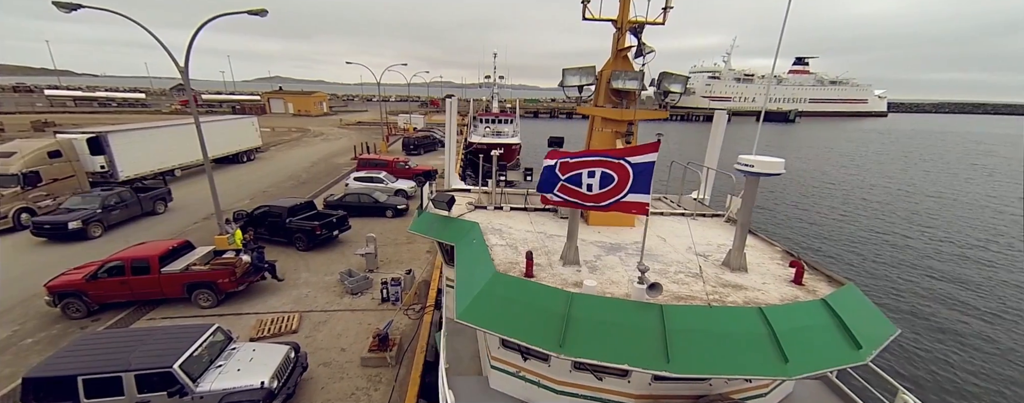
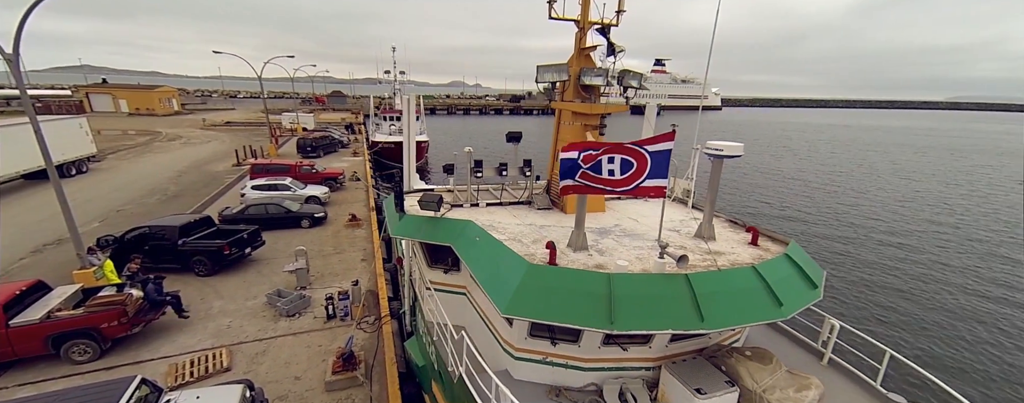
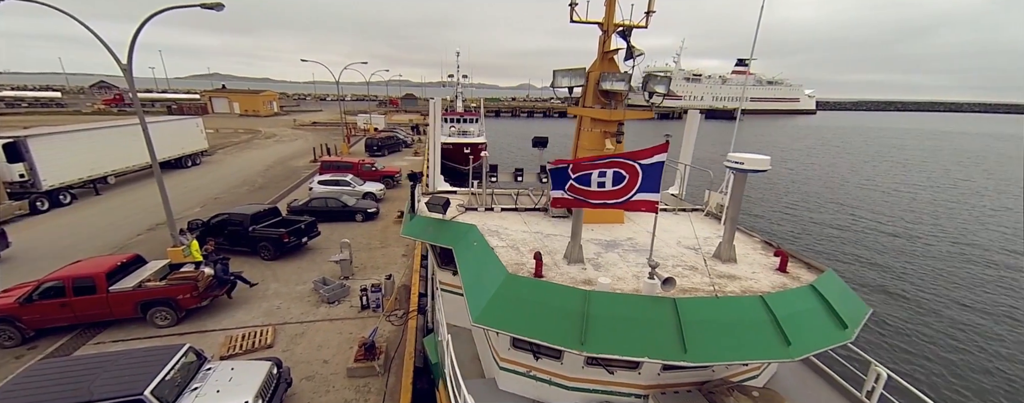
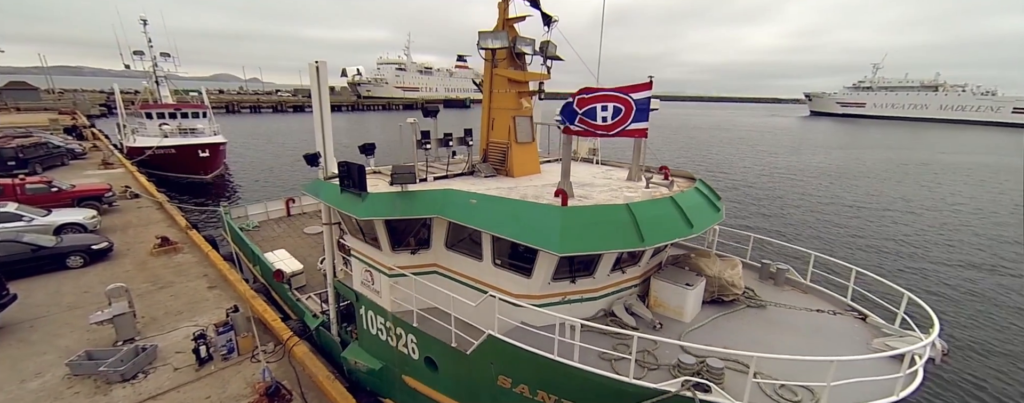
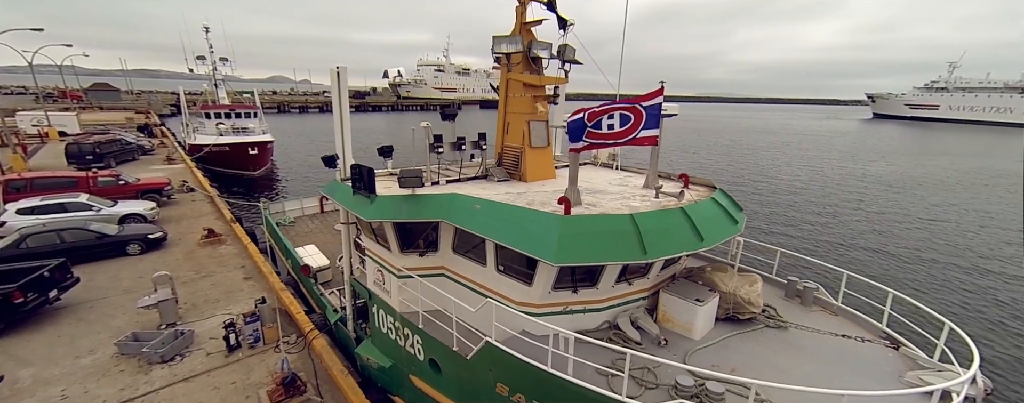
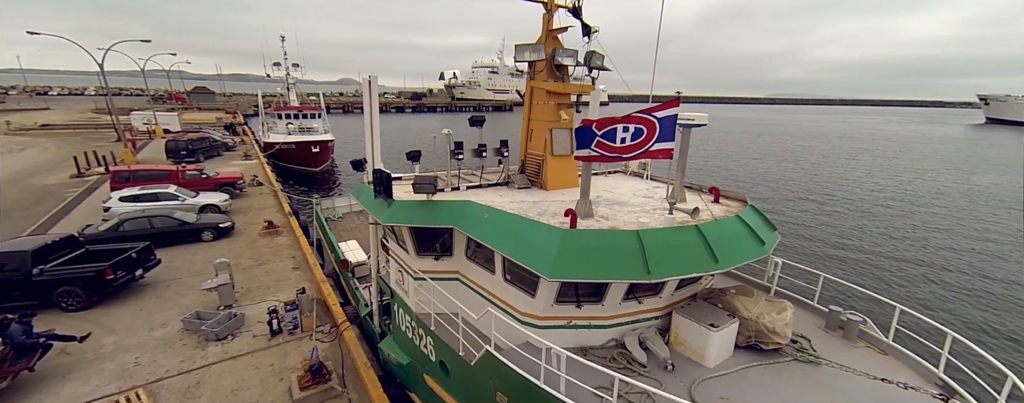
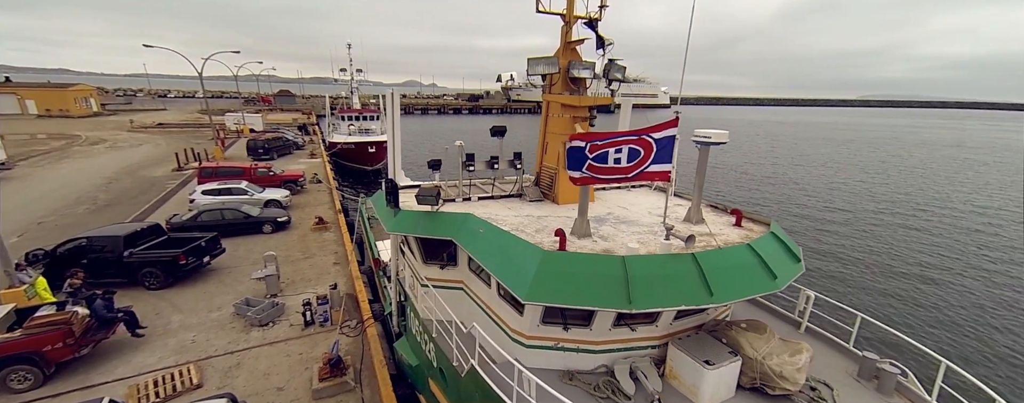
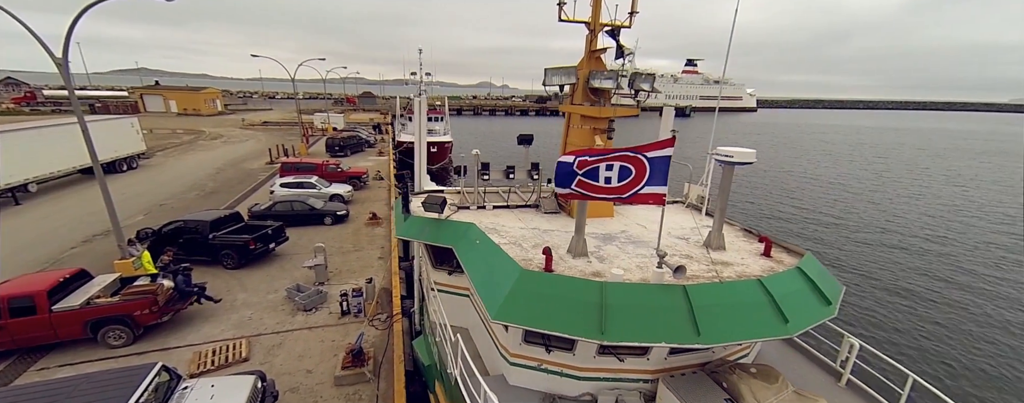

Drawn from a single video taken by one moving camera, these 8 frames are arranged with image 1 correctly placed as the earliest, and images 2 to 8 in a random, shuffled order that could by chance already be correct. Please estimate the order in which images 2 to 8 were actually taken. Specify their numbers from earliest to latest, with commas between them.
3, 8, 2, 7, 6, 5, 4
